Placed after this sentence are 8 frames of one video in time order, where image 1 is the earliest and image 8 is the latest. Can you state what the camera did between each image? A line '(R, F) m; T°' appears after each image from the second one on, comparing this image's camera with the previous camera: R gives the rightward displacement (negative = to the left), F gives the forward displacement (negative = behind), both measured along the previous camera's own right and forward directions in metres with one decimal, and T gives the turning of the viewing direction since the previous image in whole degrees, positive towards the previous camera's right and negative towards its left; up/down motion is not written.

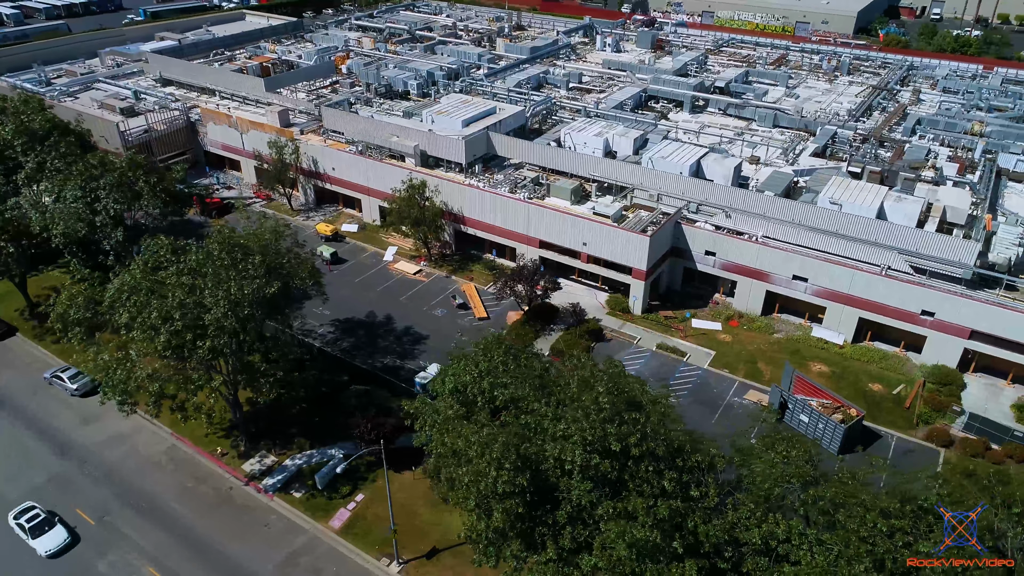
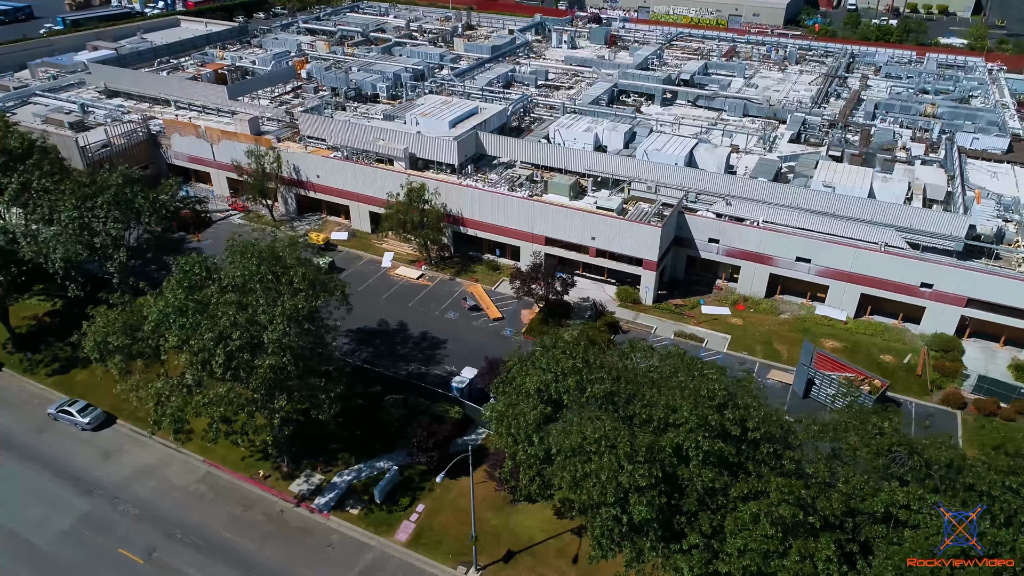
(-5.2, +0.3) m; +6°
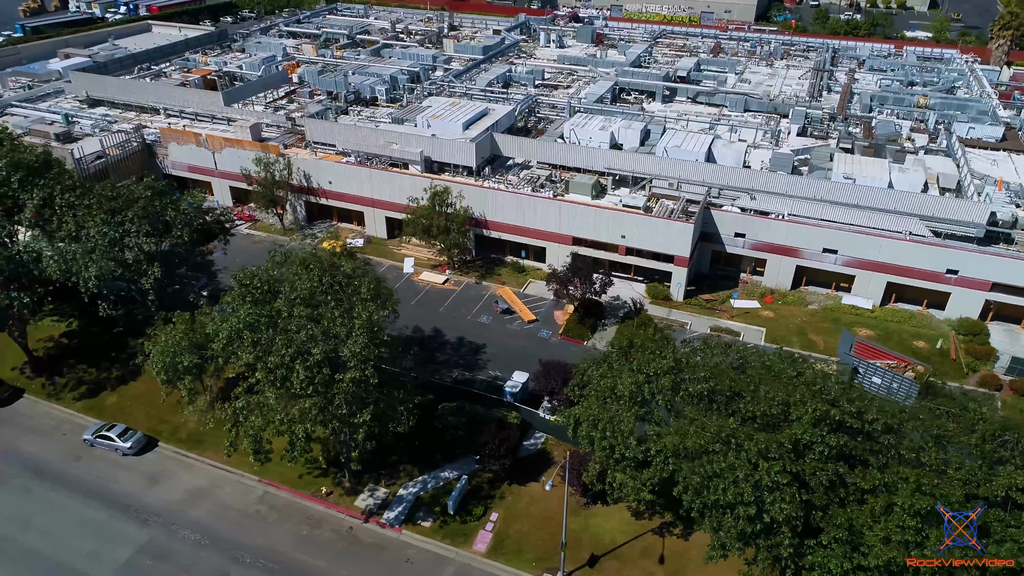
(-4.4, +0.5) m; +3°
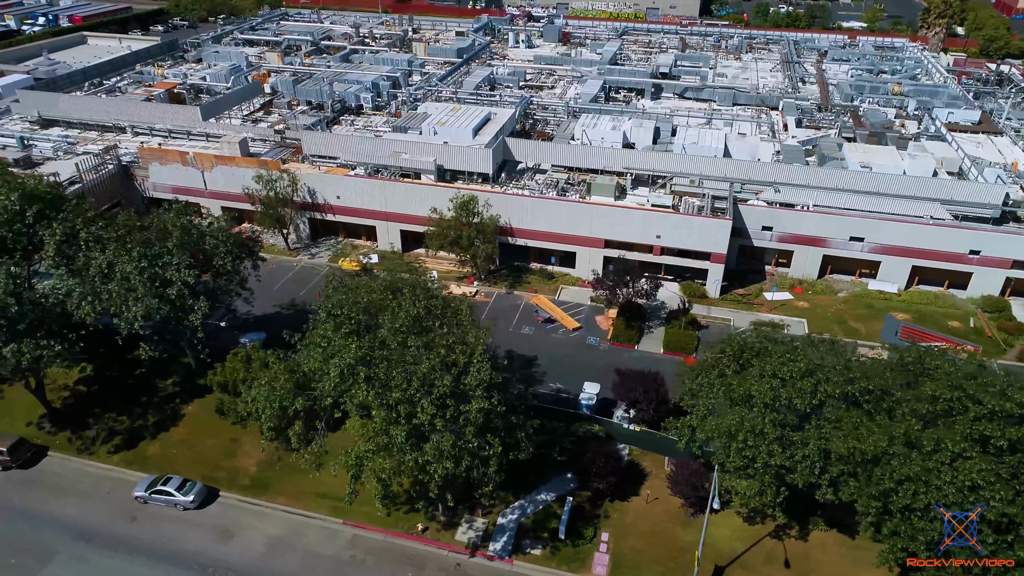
(-6.6, +1.5) m; +6°
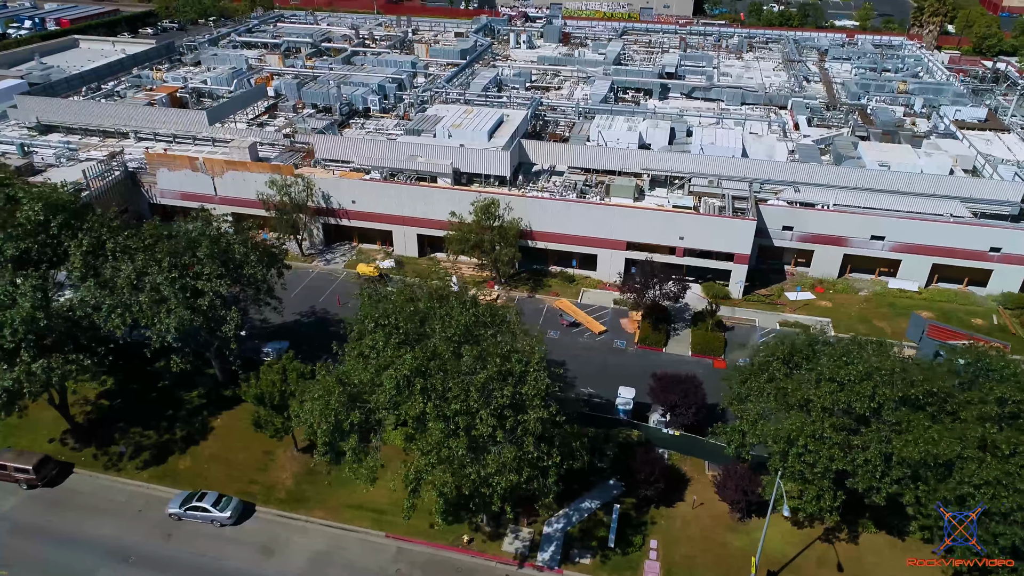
(-2.3, +0.5) m; +1°
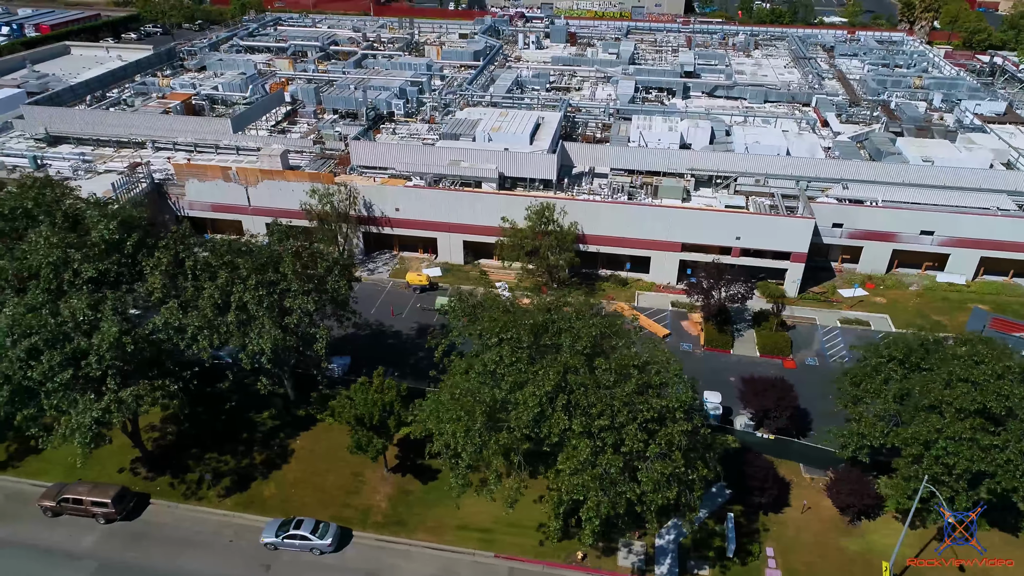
(-5.3, +0.9) m; +3°
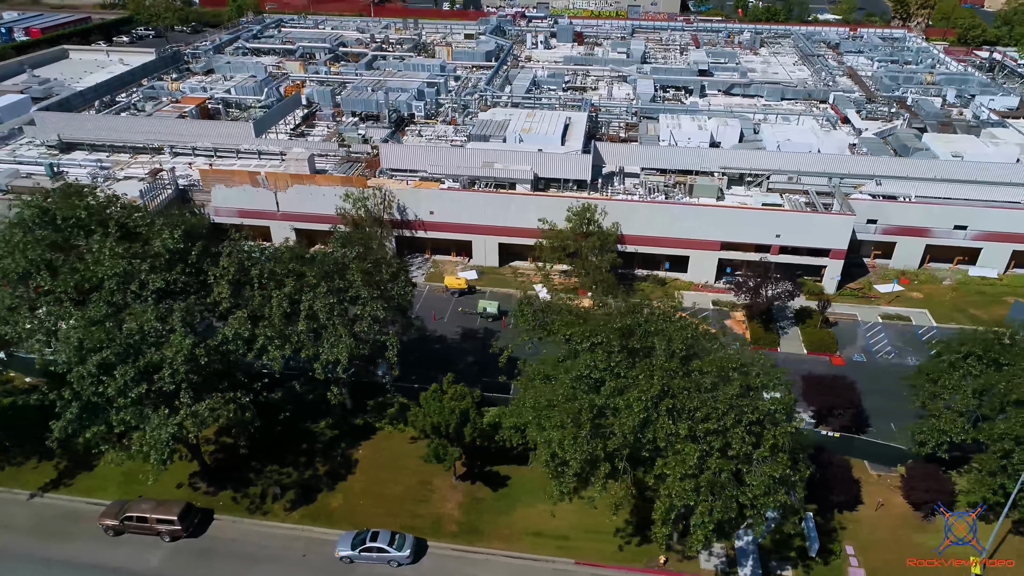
(-3.6, +0.4) m; +2°
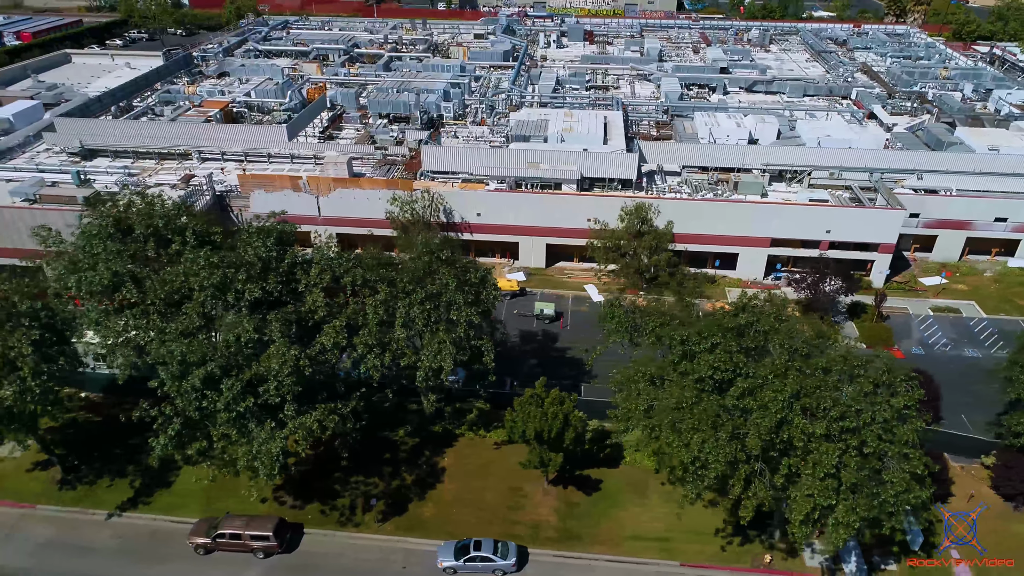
(-4.6, +0.4) m; +2°
